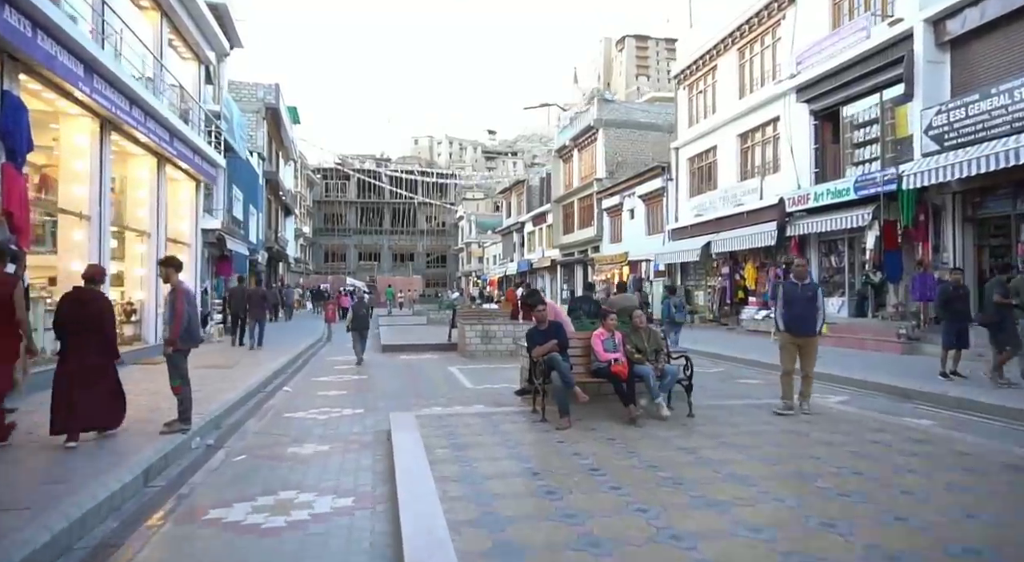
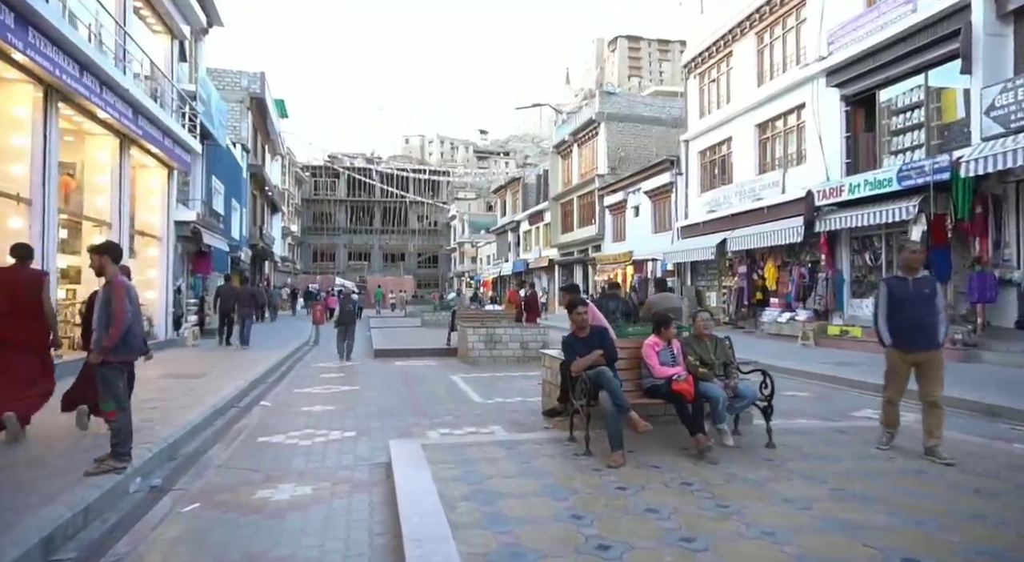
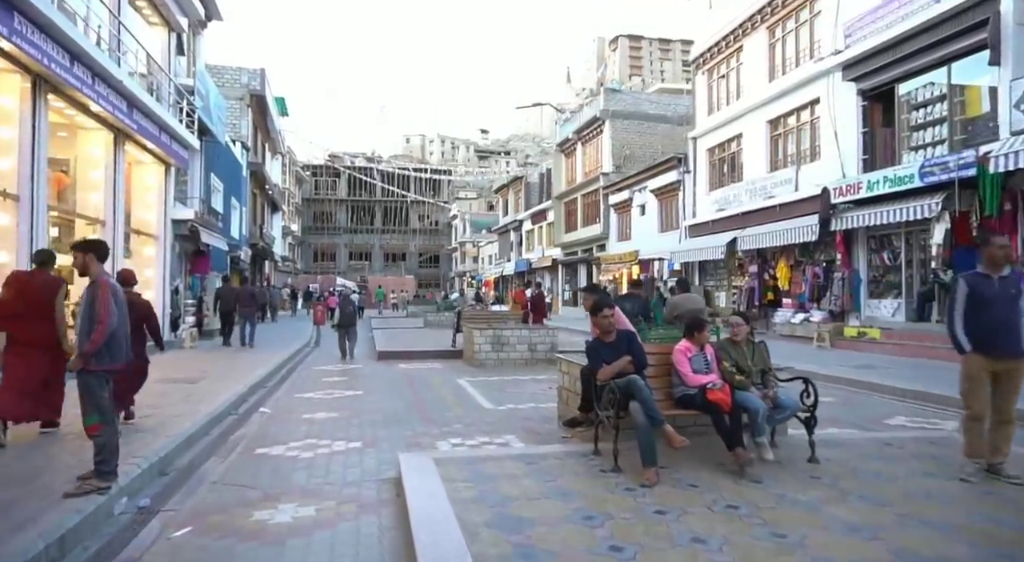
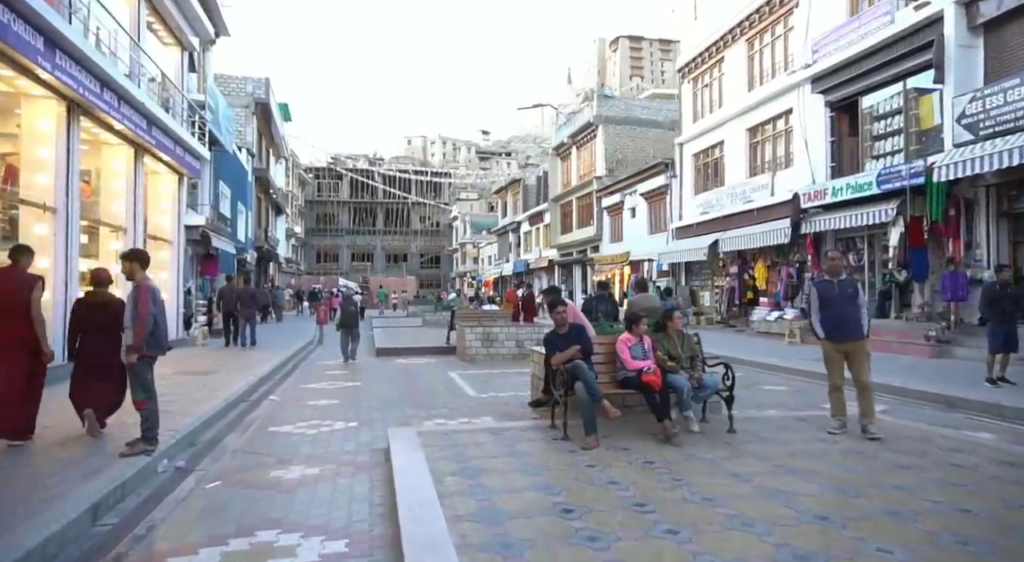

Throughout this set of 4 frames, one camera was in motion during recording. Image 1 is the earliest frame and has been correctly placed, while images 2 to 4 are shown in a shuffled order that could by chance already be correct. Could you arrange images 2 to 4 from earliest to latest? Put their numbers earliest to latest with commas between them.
4, 2, 3
